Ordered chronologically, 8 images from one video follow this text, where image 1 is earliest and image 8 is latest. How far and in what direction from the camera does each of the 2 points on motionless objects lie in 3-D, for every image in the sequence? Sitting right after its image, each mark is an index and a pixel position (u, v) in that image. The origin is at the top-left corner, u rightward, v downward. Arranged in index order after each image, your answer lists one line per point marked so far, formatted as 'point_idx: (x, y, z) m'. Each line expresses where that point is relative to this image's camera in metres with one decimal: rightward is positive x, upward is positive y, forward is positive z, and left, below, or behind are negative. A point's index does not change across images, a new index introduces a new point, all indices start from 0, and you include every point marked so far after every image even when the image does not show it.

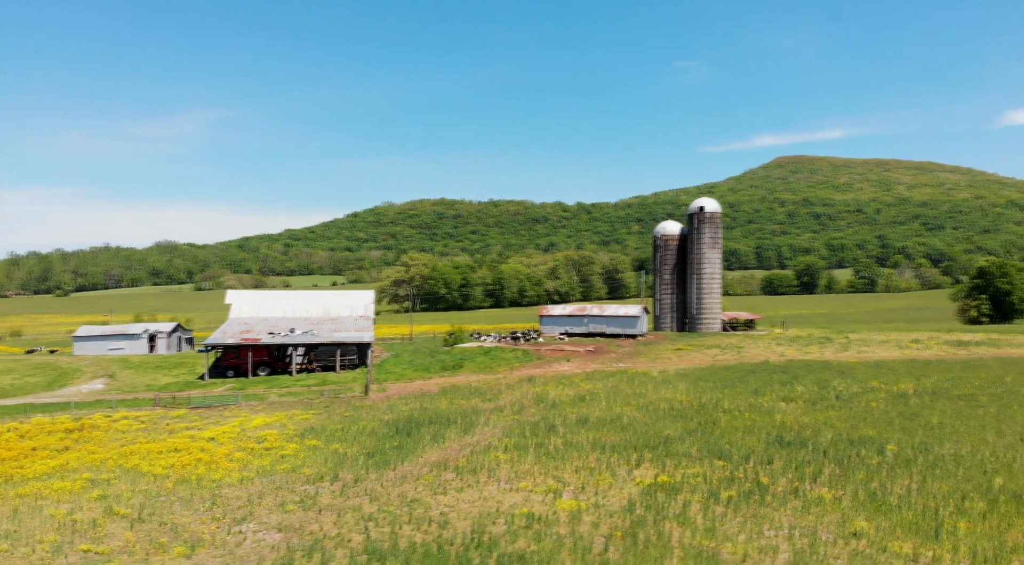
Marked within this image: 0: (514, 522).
0: (+0.1, -5.4, +16.4) m
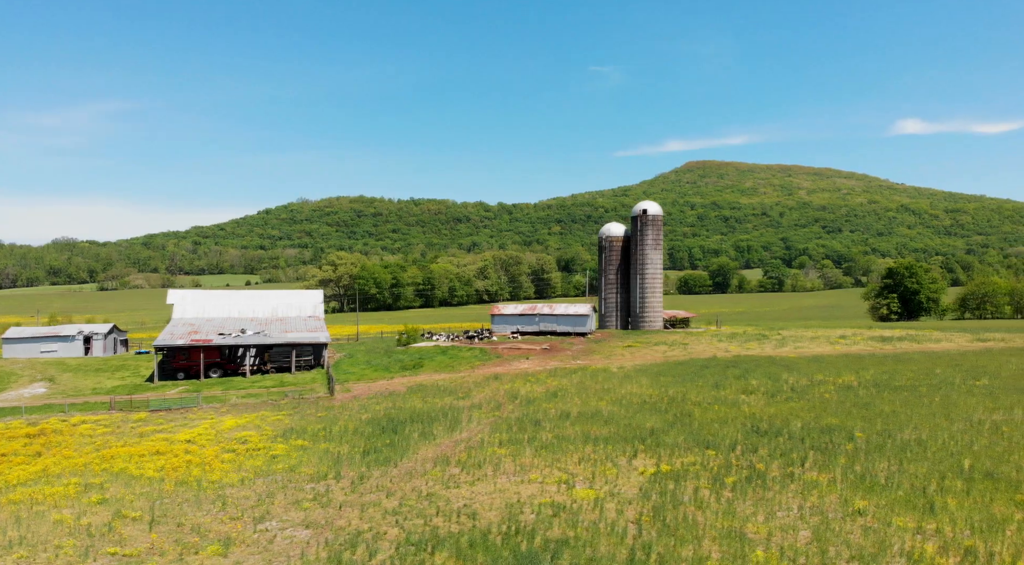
0: (+0.7, -5.3, +16.8) m
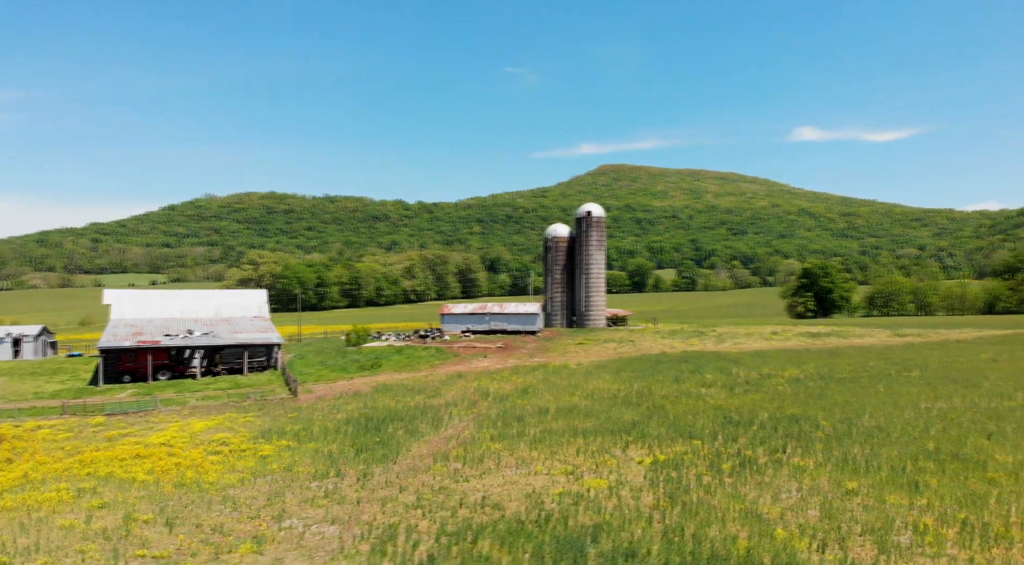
0: (+1.2, -5.2, +17.4) m
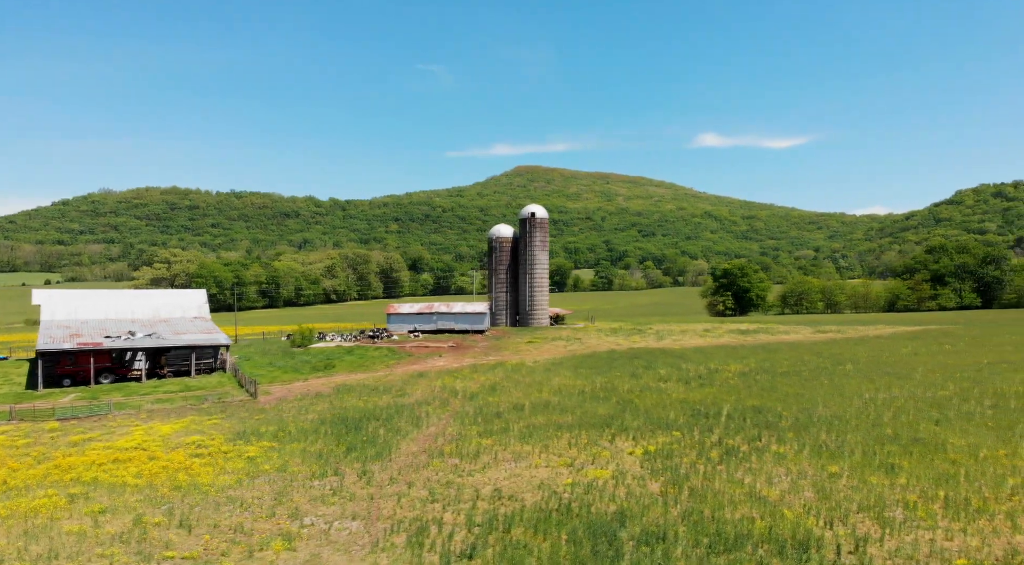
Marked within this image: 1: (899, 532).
0: (+1.5, -5.1, +18.0) m
1: (+7.7, -5.0, +14.5) m
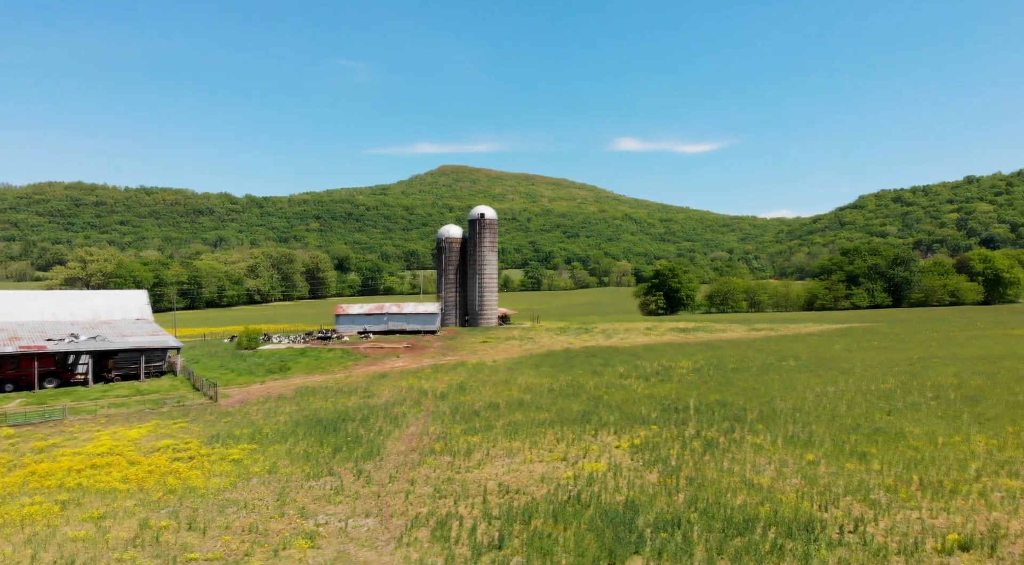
0: (+1.6, -5.1, +18.6) m
1: (+8.1, -4.9, +15.7) m
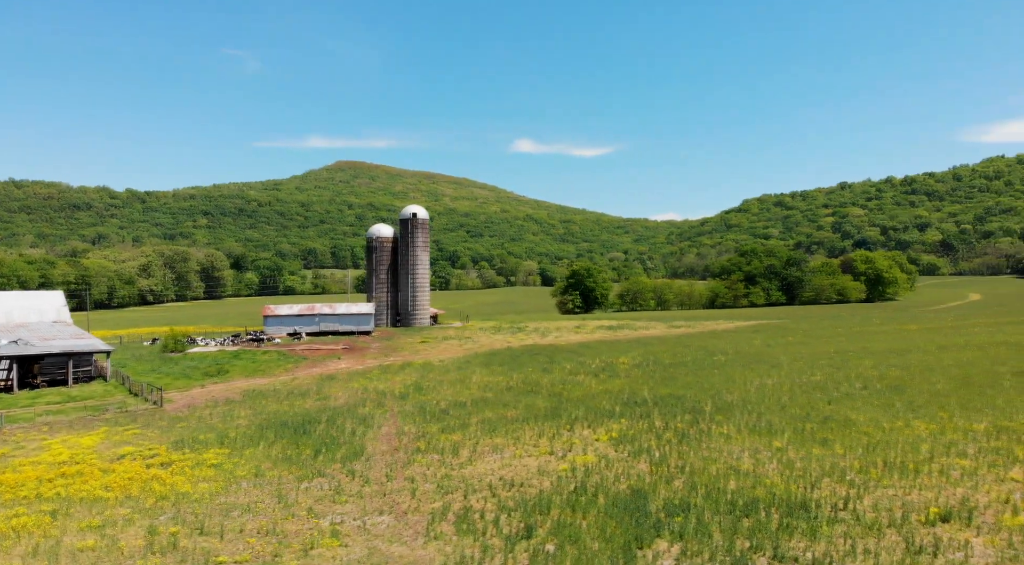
0: (+1.6, -5.1, +19.4) m
1: (+8.4, -4.9, +17.2) m
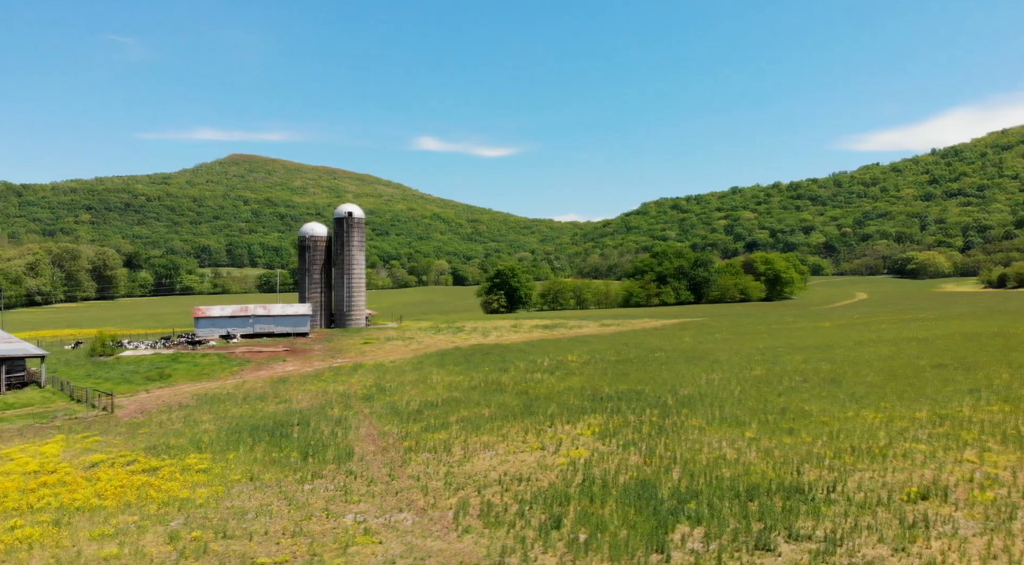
0: (+1.7, -5.1, +20.2) m
1: (+8.7, -5.0, +18.9) m
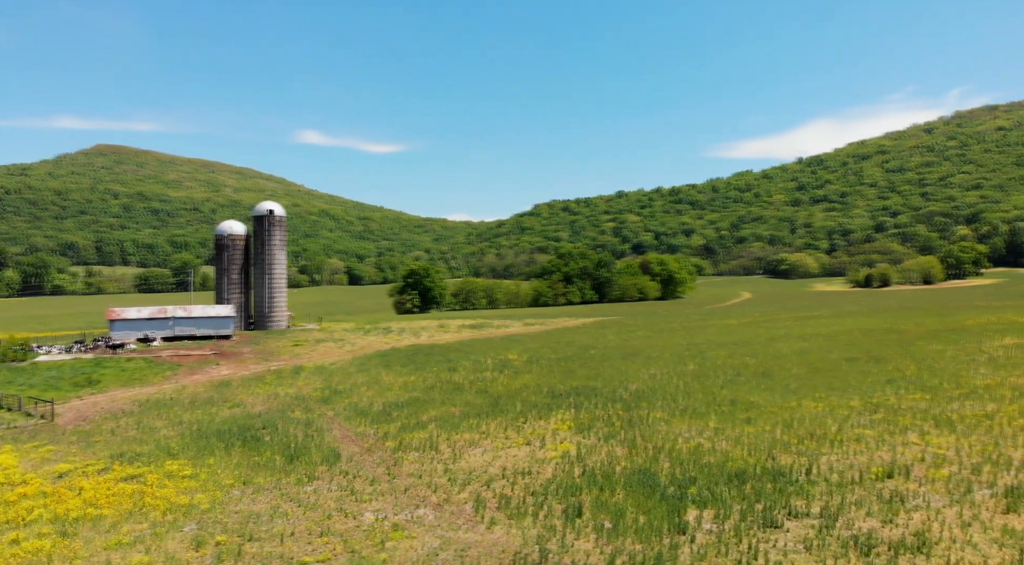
0: (+1.6, -5.2, +21.3) m
1: (+8.7, -5.0, +20.9) m
